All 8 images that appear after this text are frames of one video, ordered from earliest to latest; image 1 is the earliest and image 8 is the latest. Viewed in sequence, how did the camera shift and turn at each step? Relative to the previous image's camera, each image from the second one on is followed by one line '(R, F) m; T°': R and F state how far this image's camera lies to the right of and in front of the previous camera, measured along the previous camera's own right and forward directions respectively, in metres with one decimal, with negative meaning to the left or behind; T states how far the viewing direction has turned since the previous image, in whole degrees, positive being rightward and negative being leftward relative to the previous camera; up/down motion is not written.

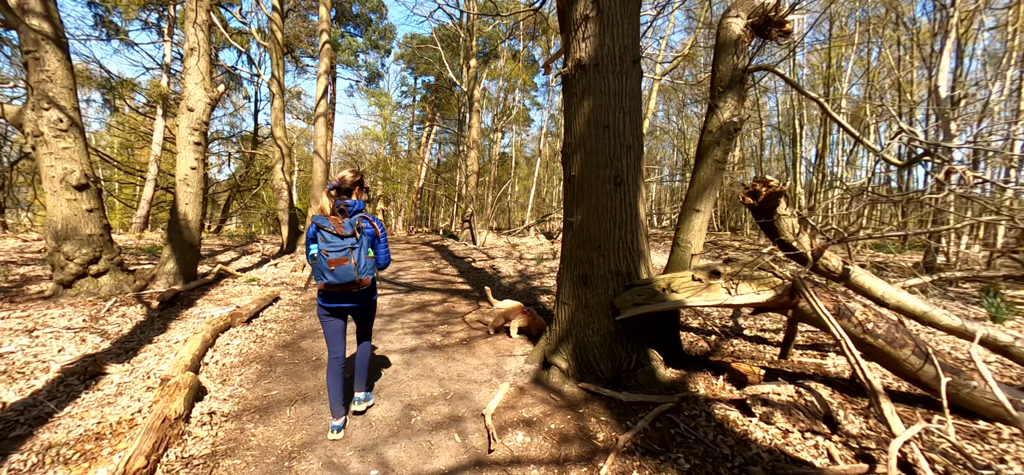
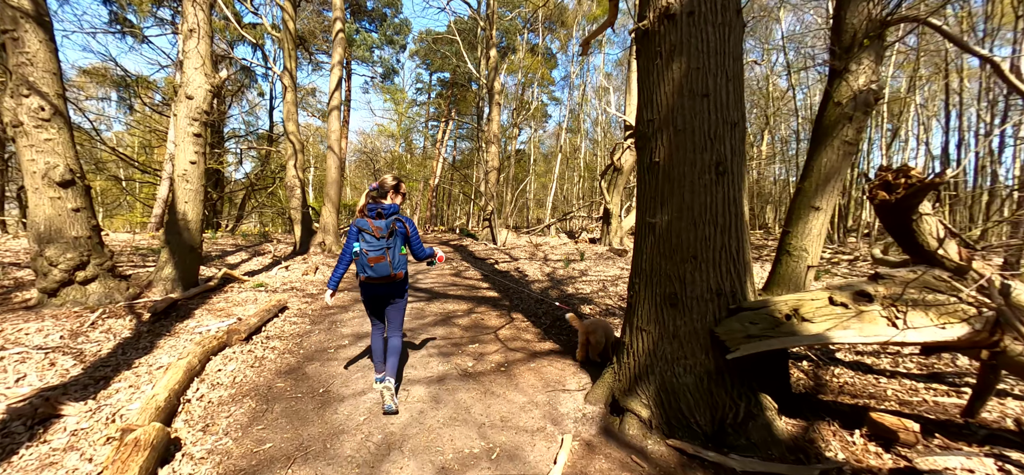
(-0.3, +0.8) m; -2°
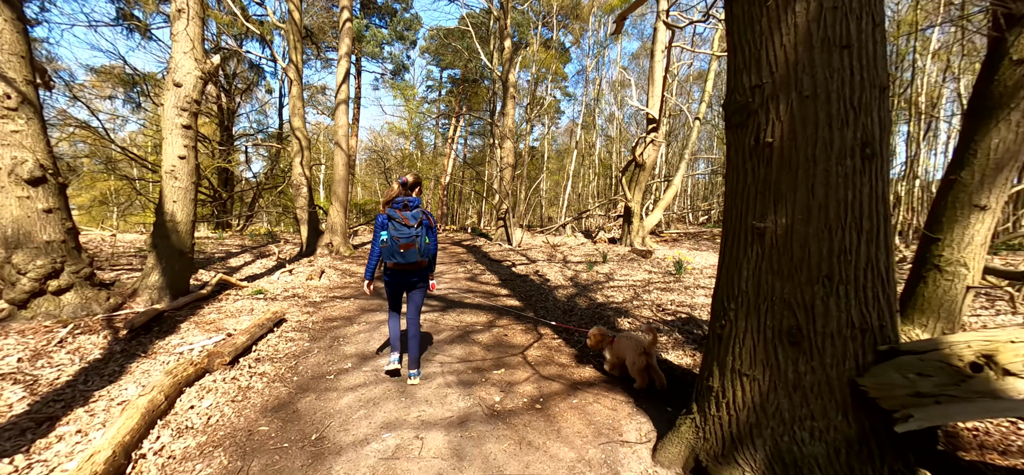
(-0.2, +0.7) m; -1°
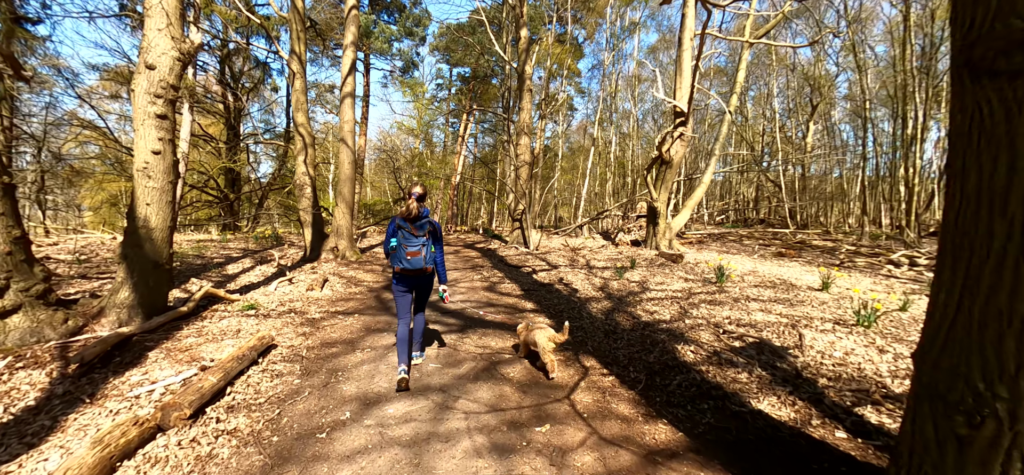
(-0.2, +0.8) m; -1°
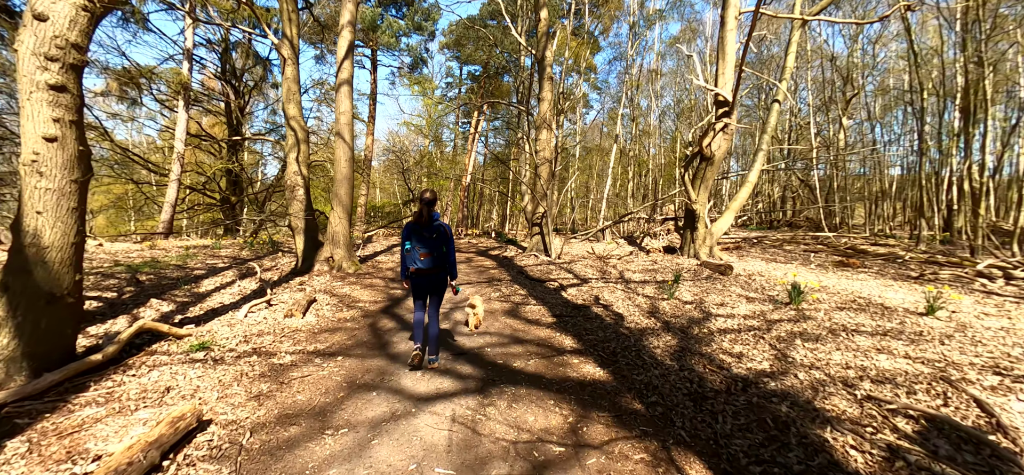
(-0.2, +1.4) m; -1°
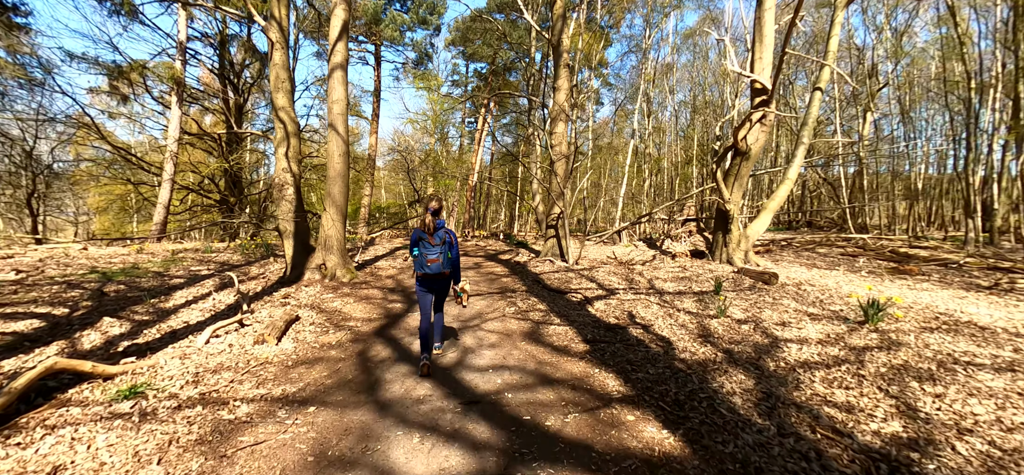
(-0.2, +1.0) m; -1°
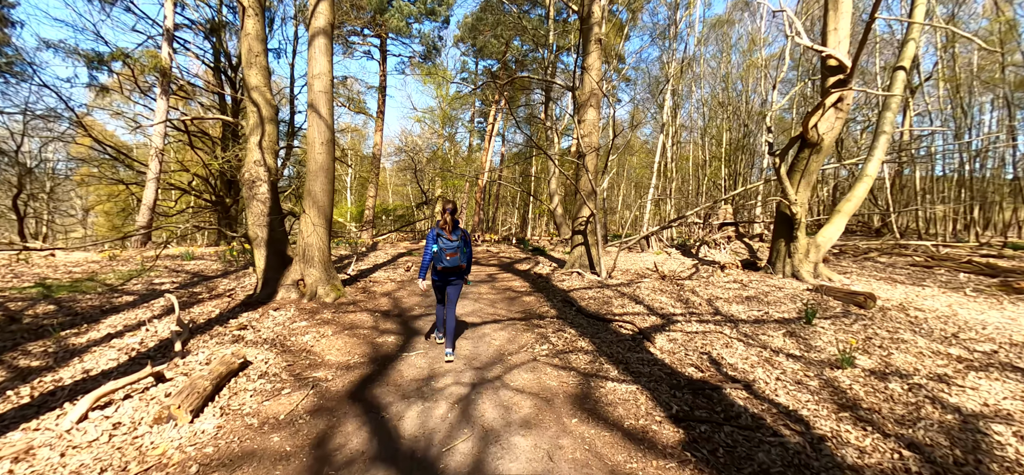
(-0.3, +1.5) m; -1°
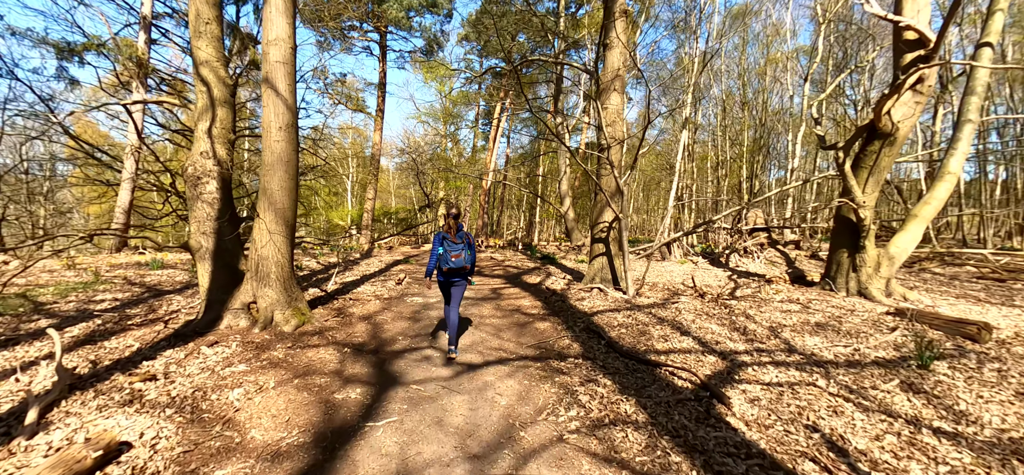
(-0.1, +1.3) m; -1°
